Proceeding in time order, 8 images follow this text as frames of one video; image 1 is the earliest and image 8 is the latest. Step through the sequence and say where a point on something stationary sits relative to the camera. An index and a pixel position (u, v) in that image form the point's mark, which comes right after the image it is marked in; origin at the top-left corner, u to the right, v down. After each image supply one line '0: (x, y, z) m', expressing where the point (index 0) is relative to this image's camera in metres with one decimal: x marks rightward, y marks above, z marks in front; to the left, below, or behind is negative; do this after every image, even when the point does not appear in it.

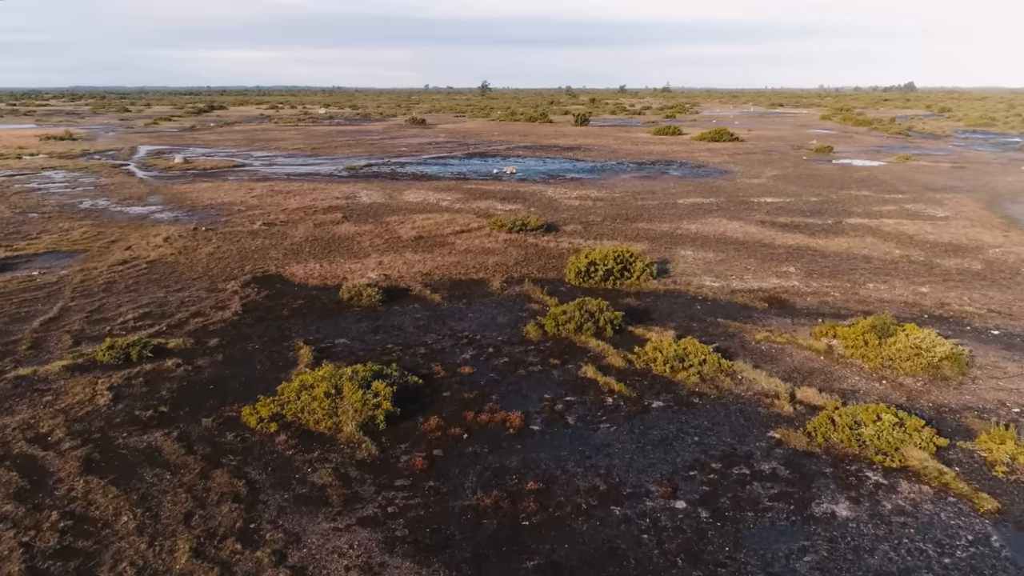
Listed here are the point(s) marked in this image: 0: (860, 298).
0: (+9.7, -0.3, +16.5) m
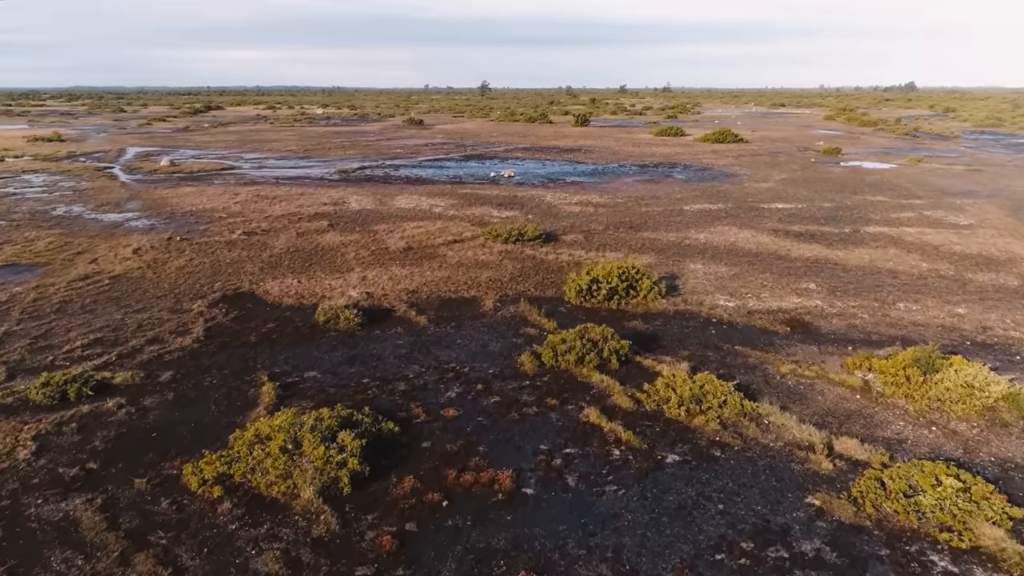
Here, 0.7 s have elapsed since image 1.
0: (+9.5, -0.8, +14.9) m
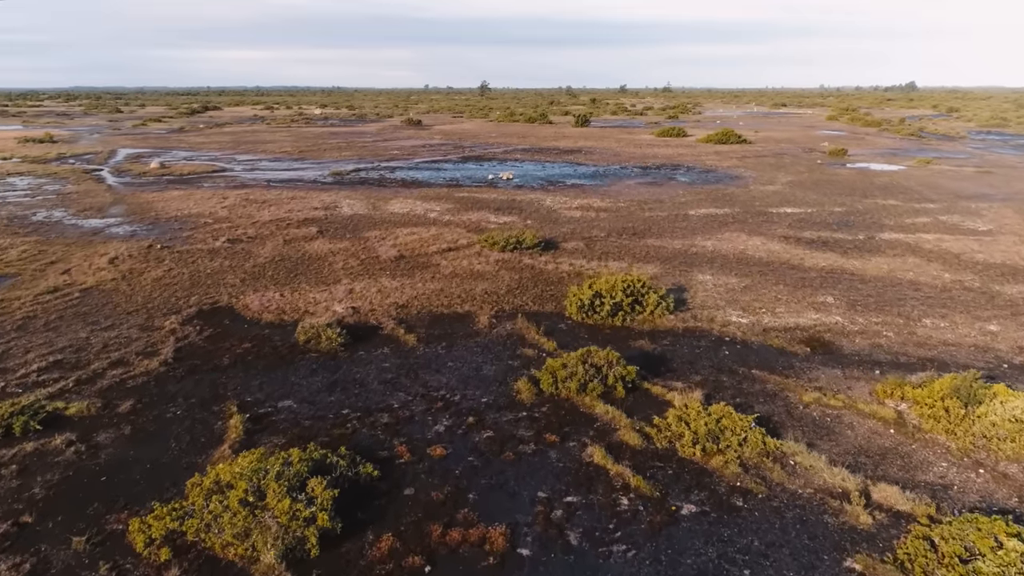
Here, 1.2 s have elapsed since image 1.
0: (+9.4, -1.2, +13.8) m
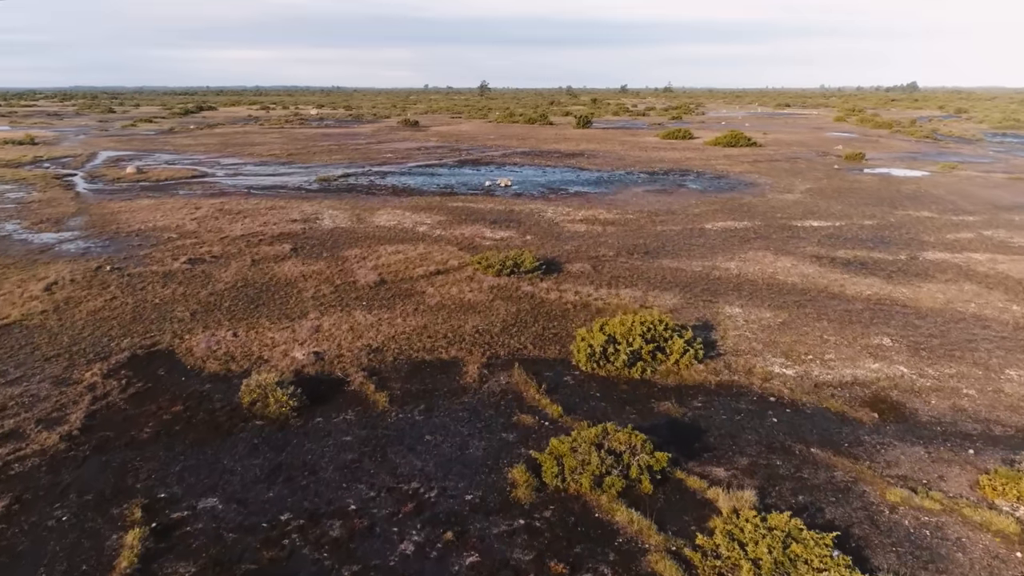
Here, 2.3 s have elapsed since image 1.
0: (+9.3, -2.1, +11.2) m
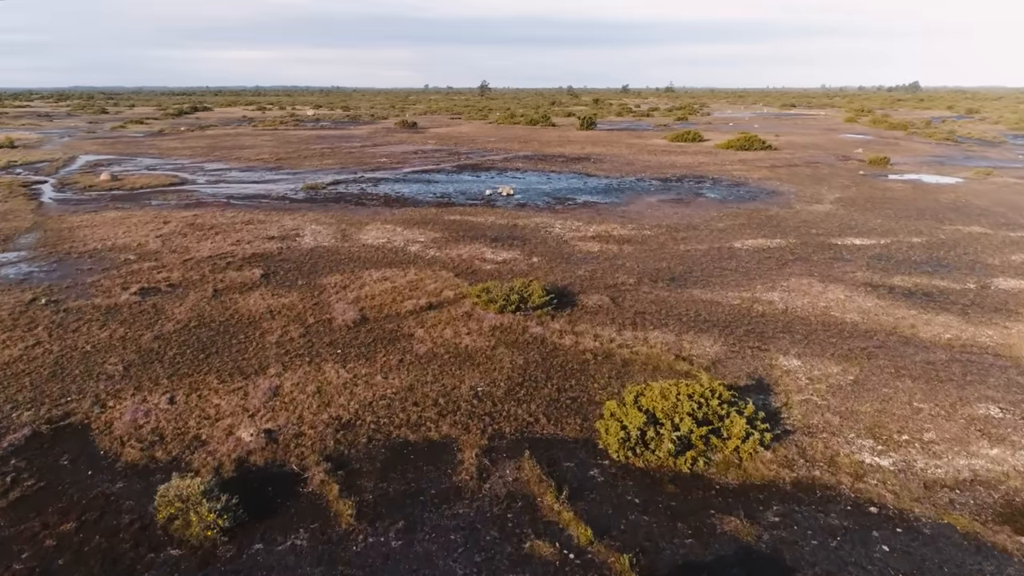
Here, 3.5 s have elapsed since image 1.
0: (+9.5, -3.1, +8.3) m
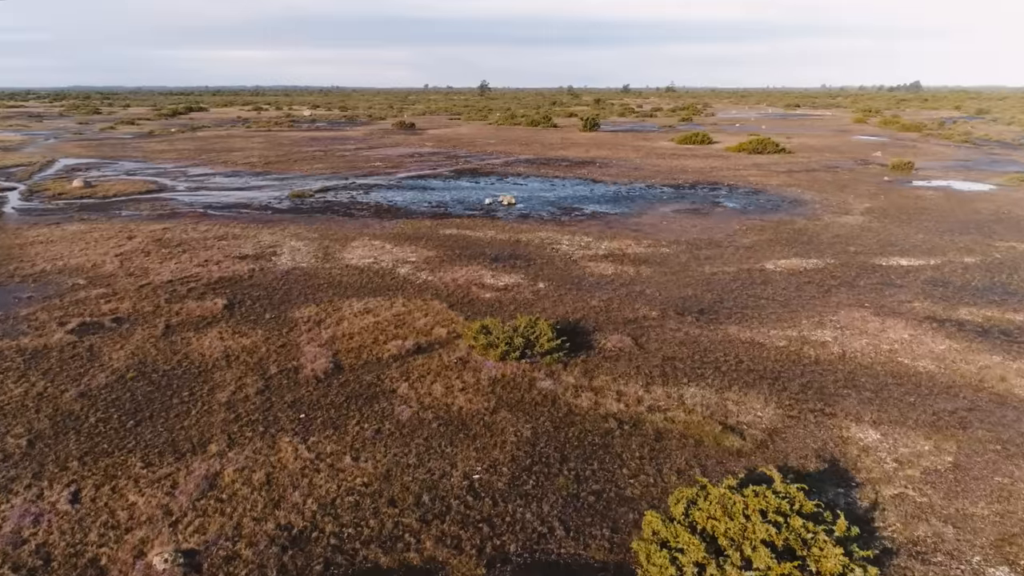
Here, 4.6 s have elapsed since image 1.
0: (+9.5, -4.0, +5.7) m
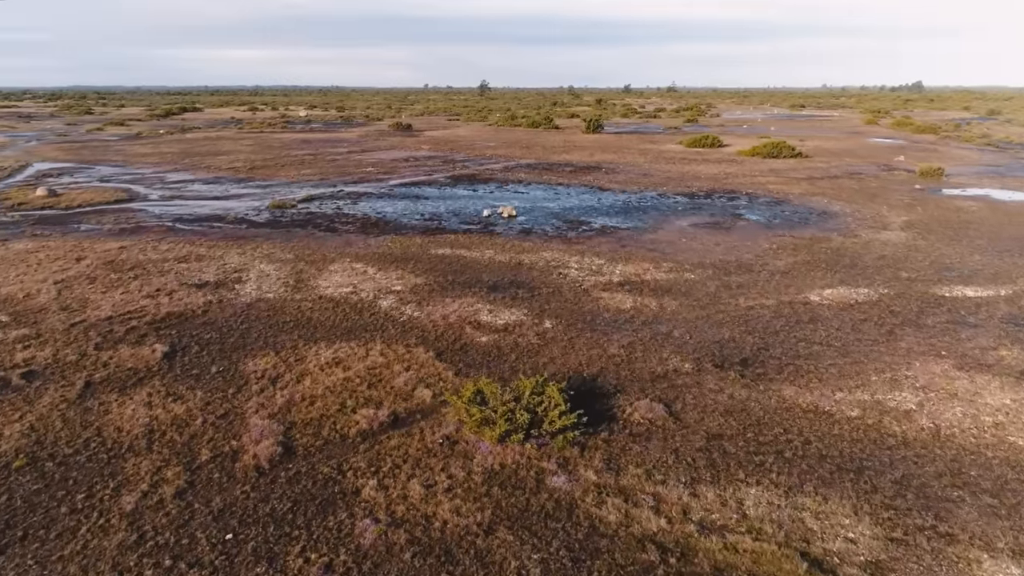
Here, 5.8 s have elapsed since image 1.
0: (+9.6, -5.0, +2.8) m
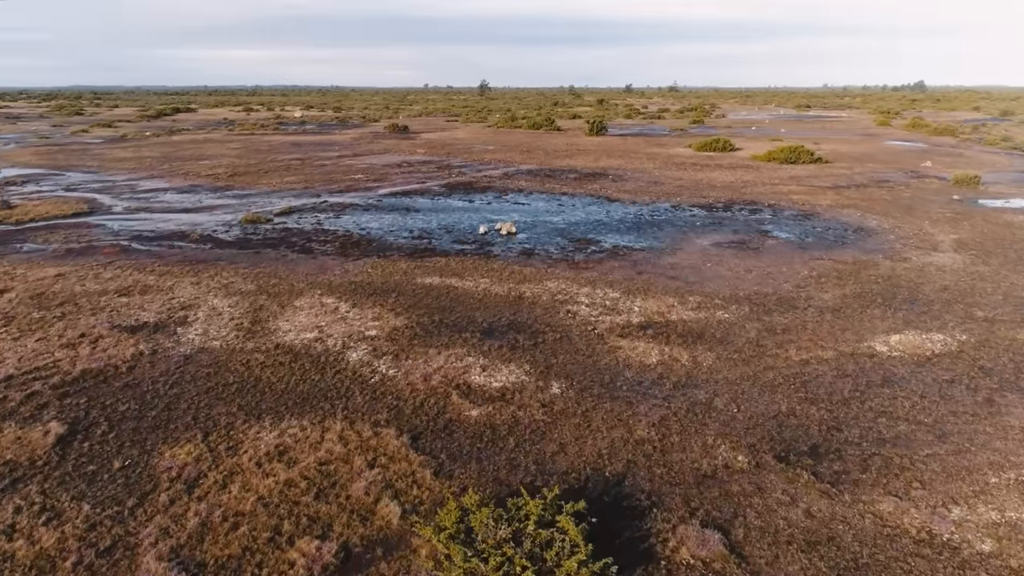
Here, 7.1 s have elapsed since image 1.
0: (+9.5, -6.1, -0.3) m
